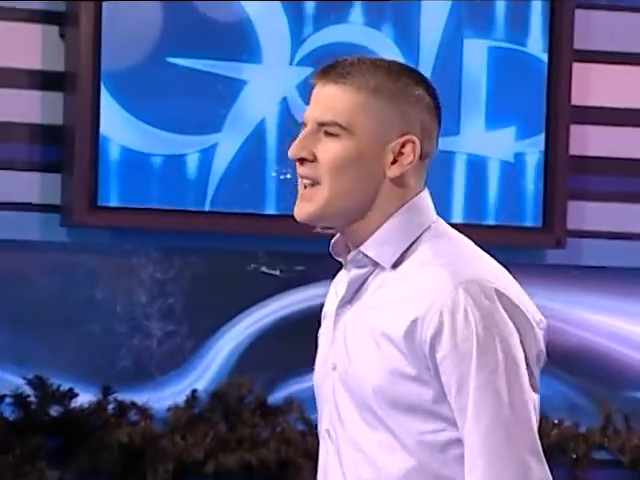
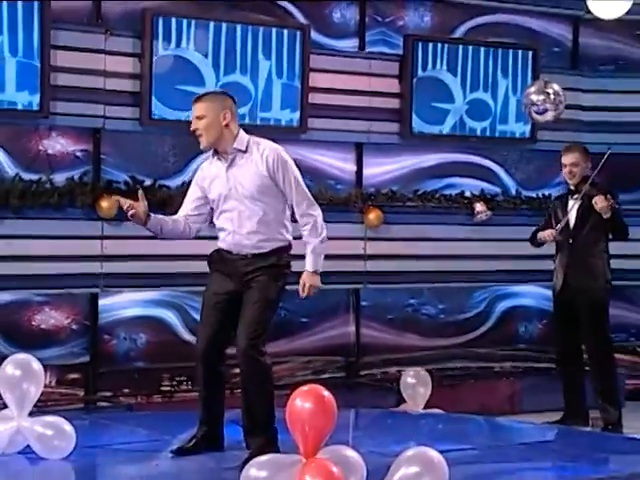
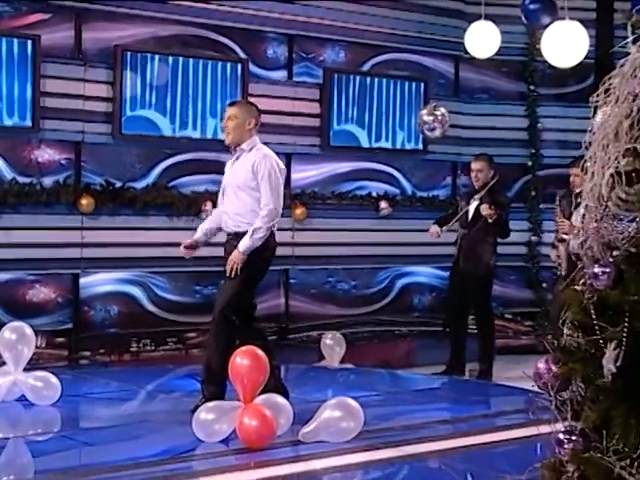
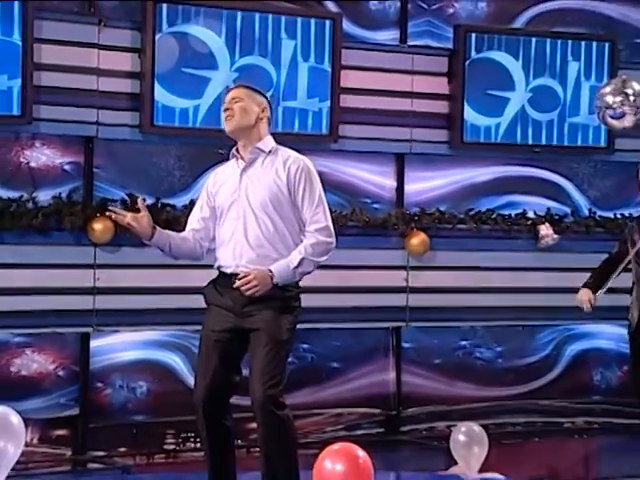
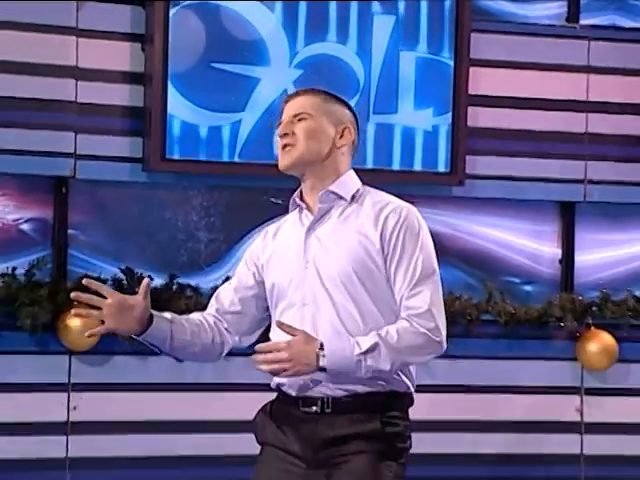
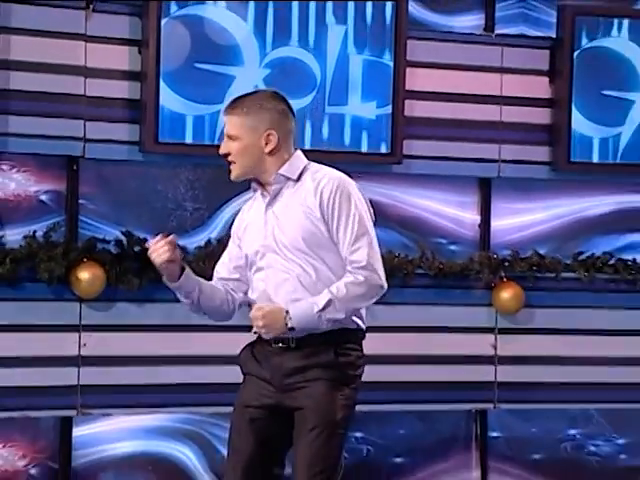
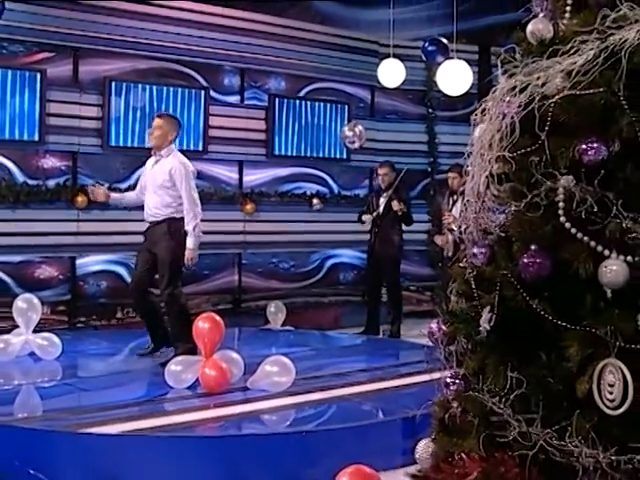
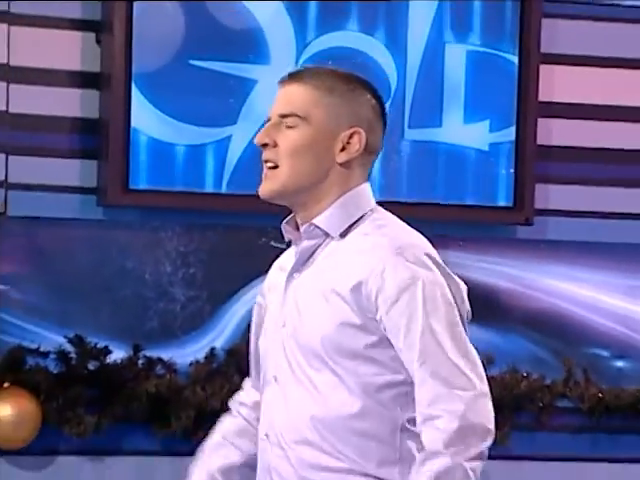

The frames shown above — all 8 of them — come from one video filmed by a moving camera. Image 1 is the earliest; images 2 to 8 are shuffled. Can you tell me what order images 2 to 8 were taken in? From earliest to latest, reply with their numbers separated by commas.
8, 5, 6, 4, 2, 3, 7
